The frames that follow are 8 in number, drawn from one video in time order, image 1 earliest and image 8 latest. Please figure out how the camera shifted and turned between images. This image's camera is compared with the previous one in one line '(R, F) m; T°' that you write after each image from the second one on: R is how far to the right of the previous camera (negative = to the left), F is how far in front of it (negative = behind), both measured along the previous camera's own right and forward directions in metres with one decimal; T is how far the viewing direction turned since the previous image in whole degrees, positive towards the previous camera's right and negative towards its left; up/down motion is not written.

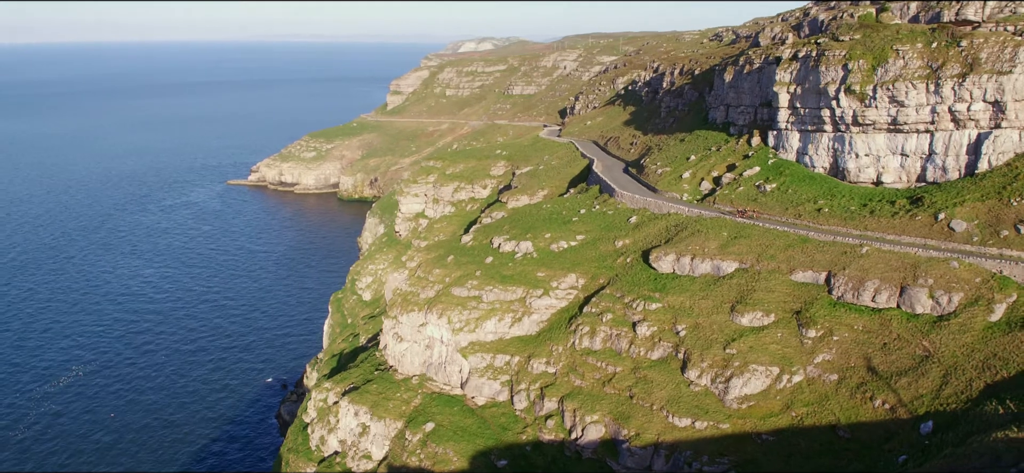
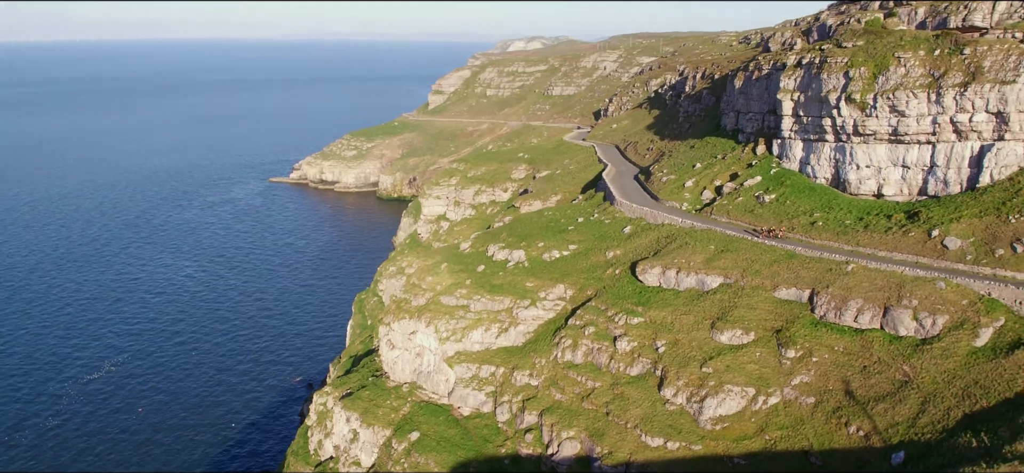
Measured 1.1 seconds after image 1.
(+3.4, +0.6) m; -3°
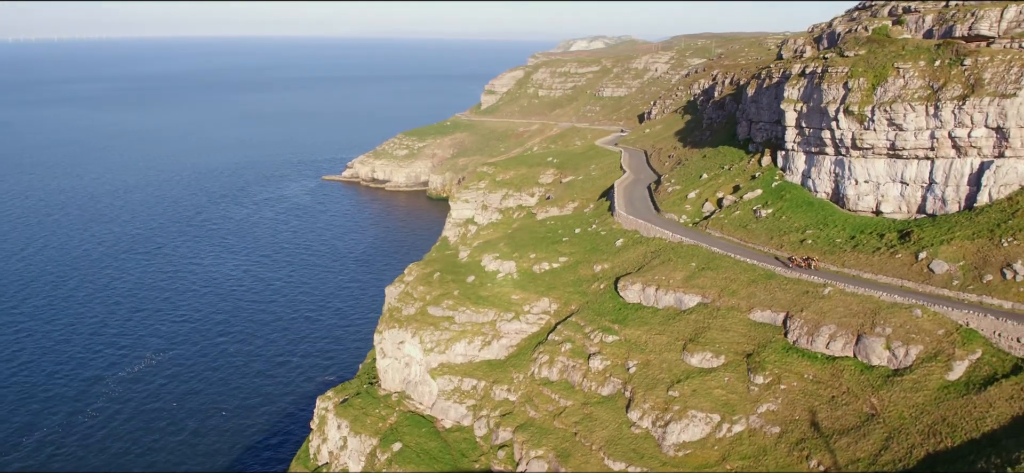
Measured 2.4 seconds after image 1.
(+4.2, +0.6) m; -4°
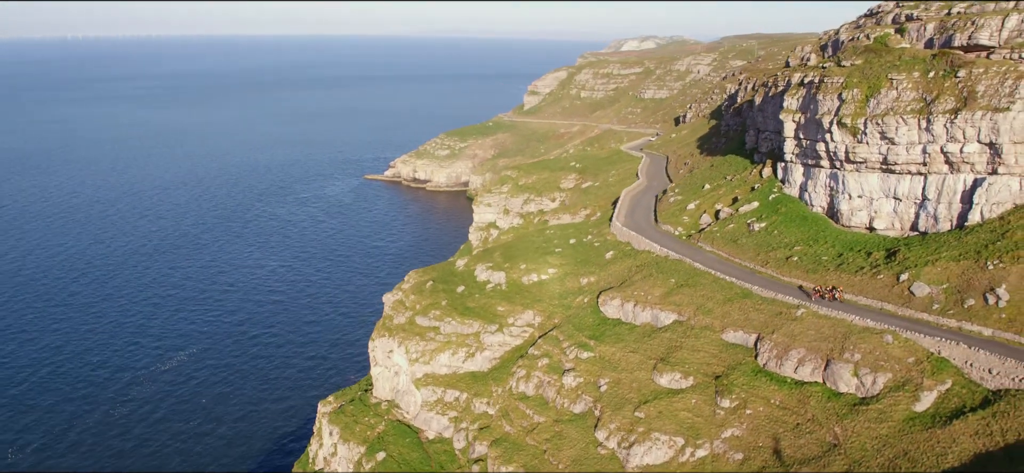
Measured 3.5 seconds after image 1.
(+3.6, +0.5) m; -3°
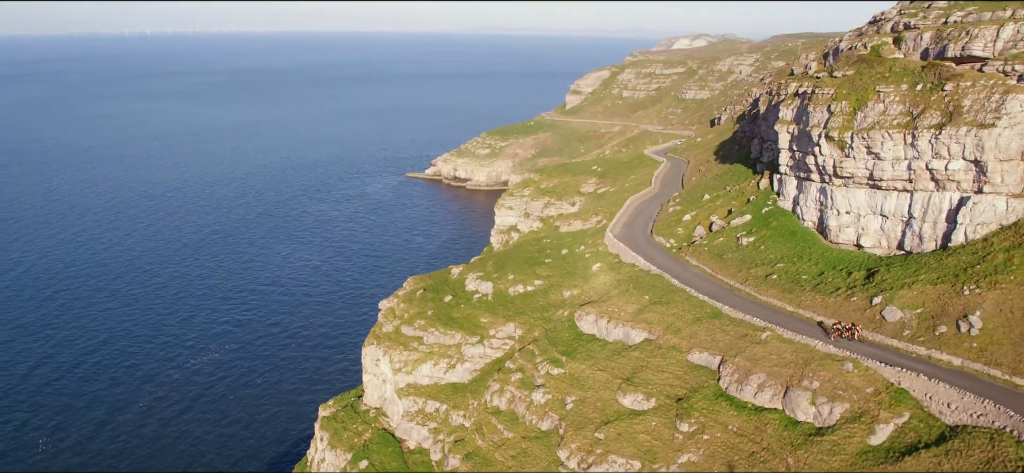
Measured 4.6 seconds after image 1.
(+3.7, +0.4) m; -3°
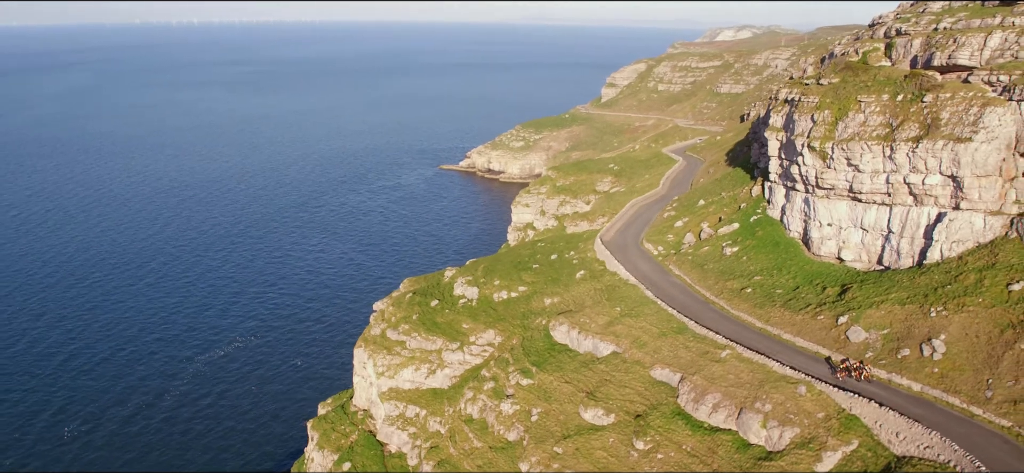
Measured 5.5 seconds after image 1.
(+3.3, +0.2) m; -3°
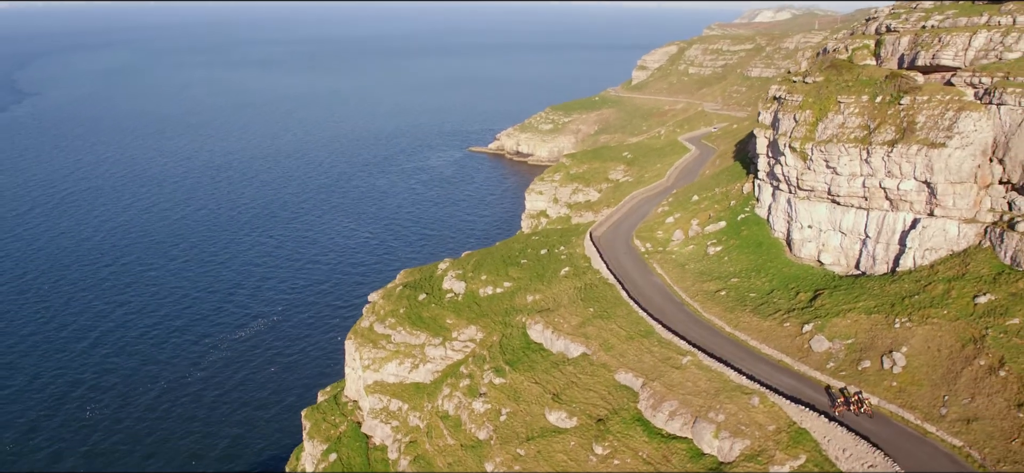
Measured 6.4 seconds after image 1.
(+2.9, +0.1) m; -2°
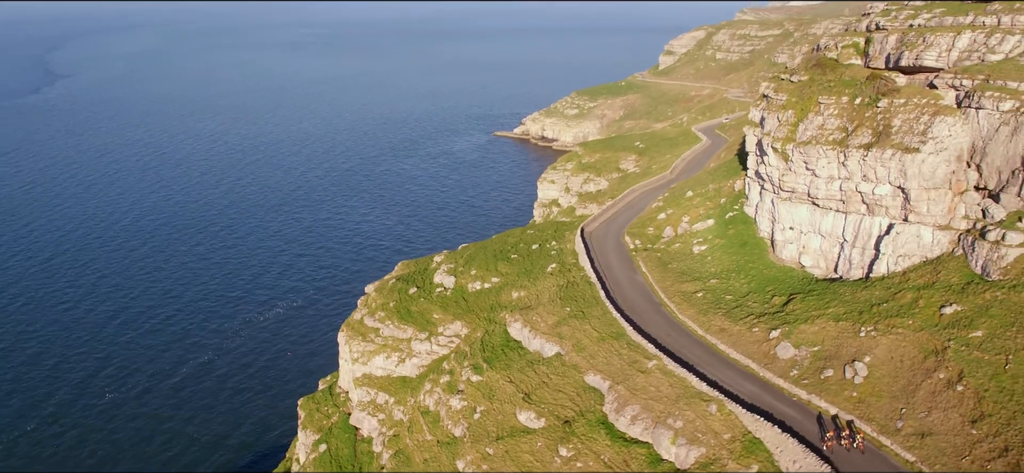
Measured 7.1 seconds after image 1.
(+2.5, 0.0) m; -2°
